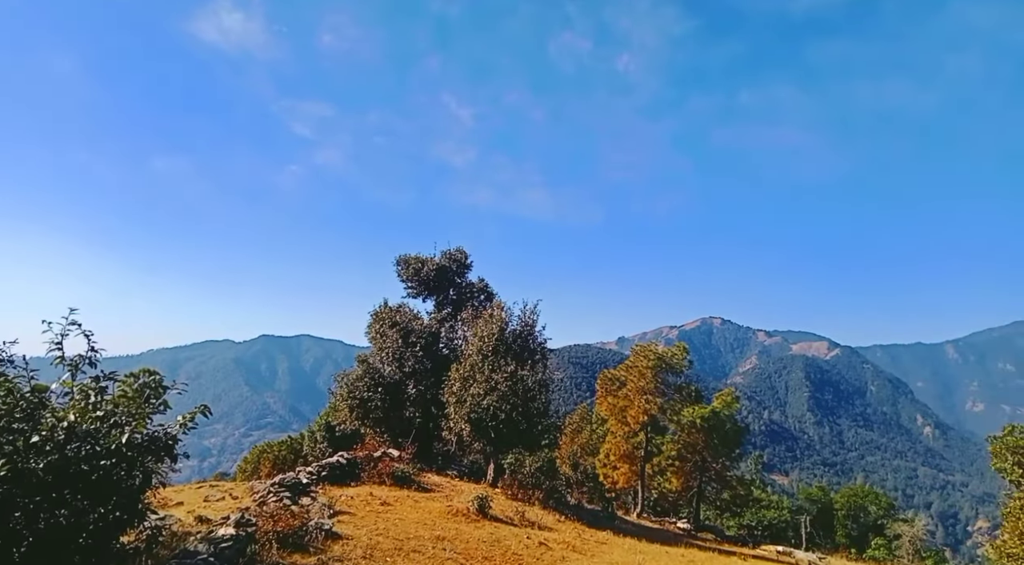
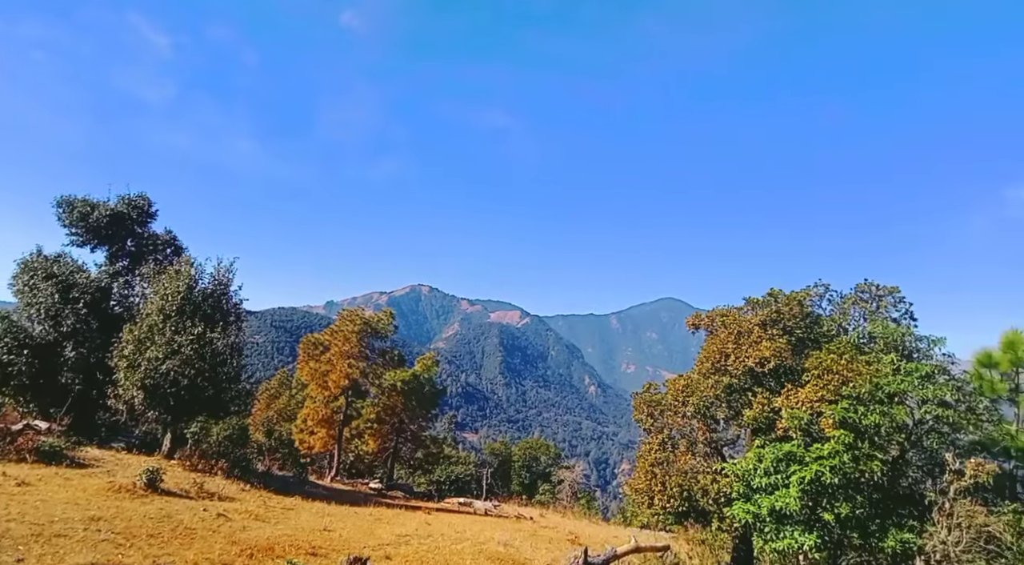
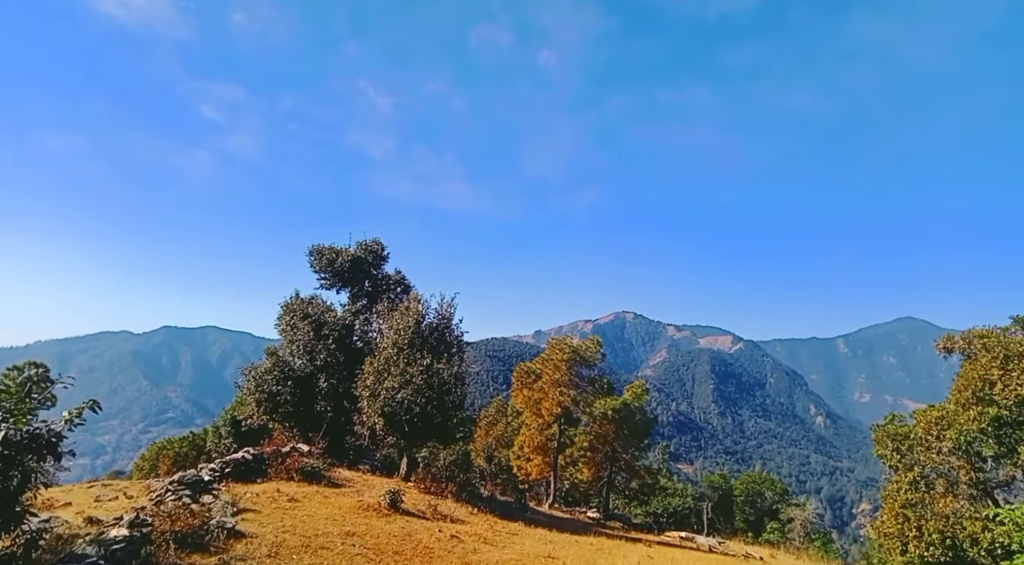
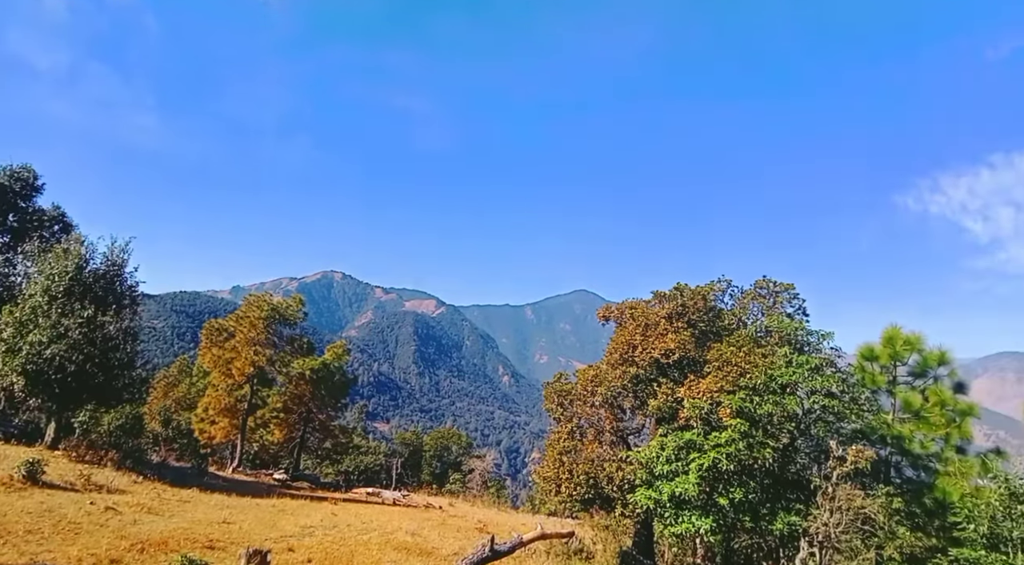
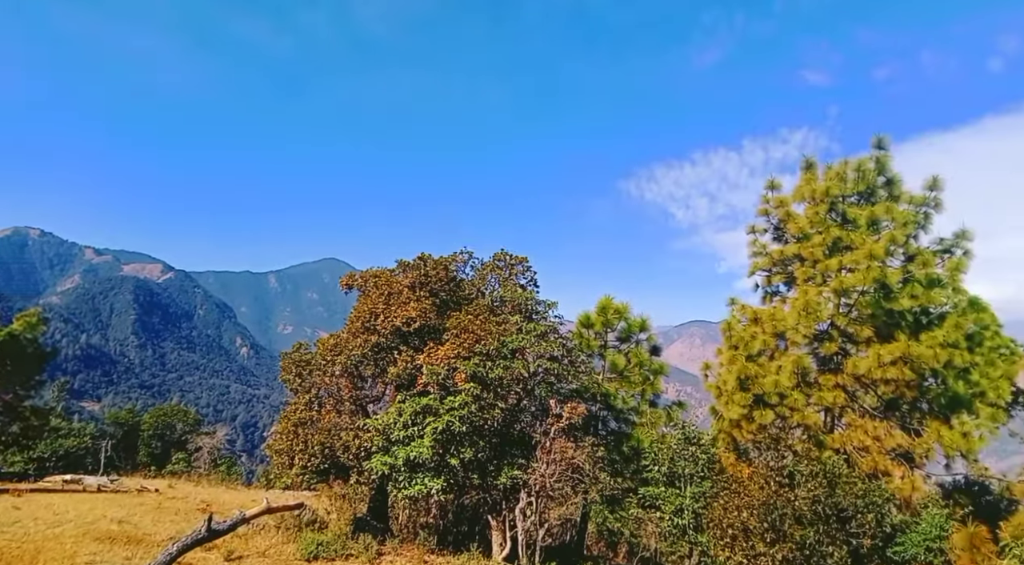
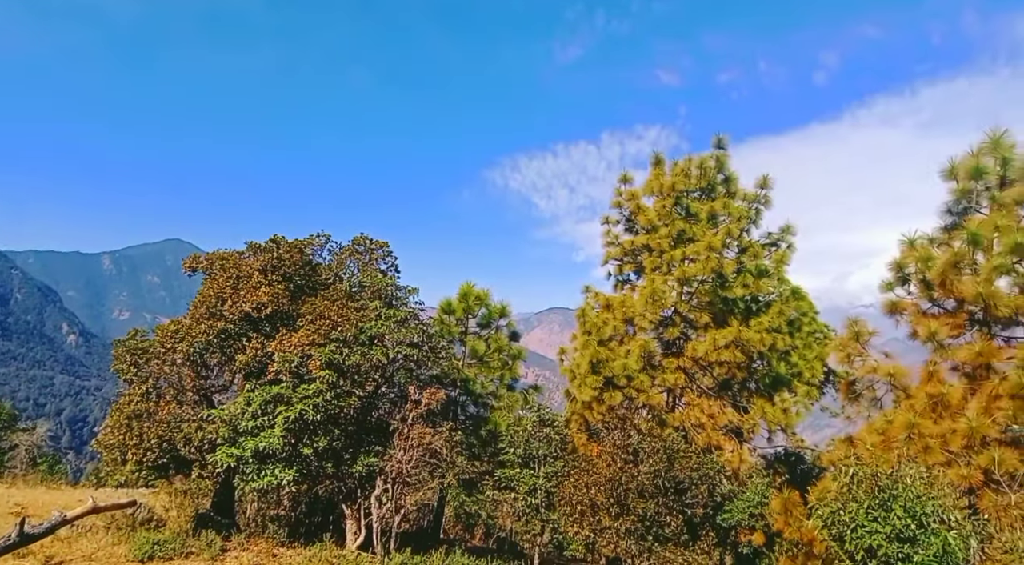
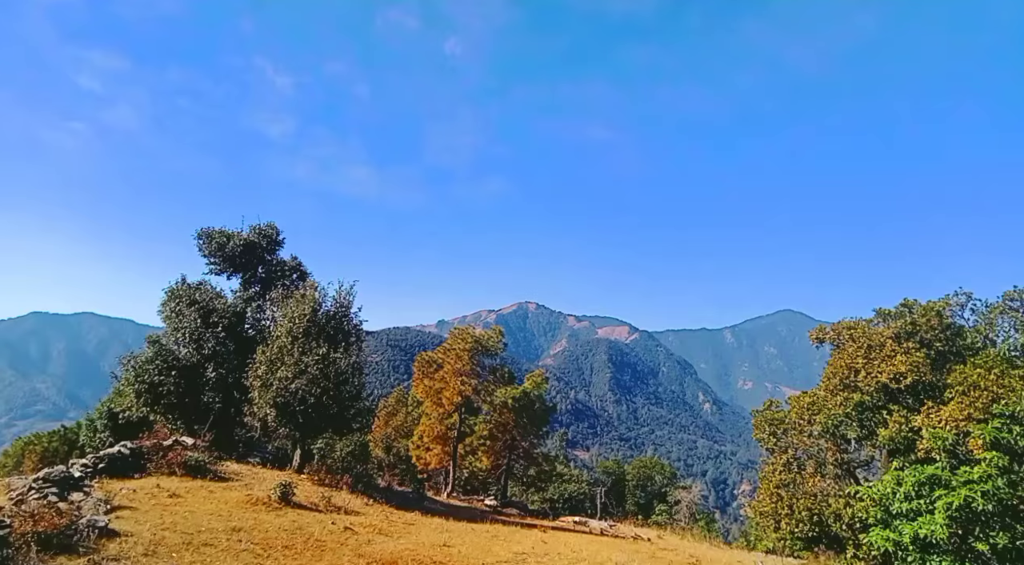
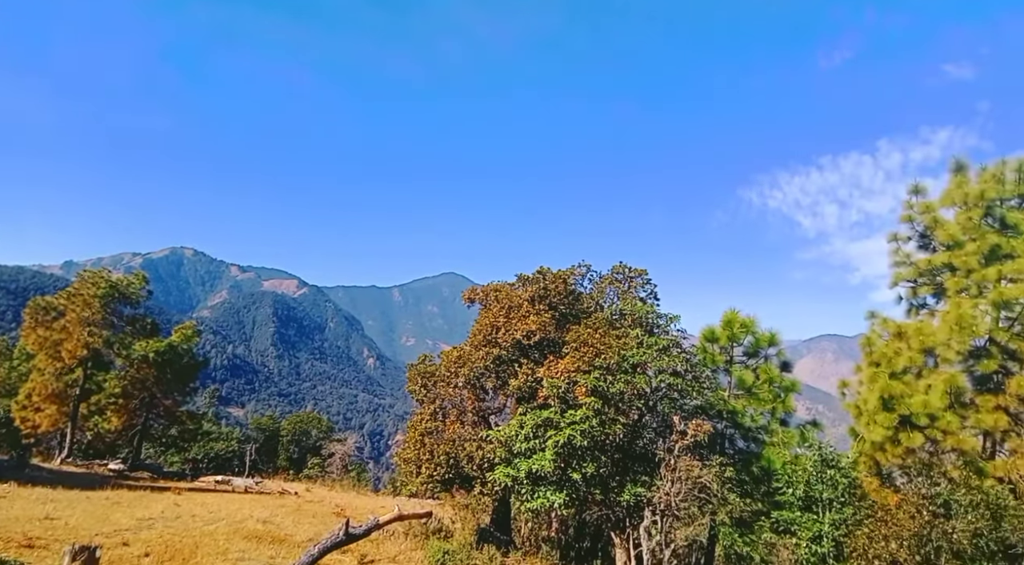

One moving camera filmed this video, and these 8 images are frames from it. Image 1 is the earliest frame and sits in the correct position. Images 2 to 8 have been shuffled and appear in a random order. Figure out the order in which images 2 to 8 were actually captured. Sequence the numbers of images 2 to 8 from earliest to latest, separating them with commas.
3, 7, 2, 4, 8, 5, 6
